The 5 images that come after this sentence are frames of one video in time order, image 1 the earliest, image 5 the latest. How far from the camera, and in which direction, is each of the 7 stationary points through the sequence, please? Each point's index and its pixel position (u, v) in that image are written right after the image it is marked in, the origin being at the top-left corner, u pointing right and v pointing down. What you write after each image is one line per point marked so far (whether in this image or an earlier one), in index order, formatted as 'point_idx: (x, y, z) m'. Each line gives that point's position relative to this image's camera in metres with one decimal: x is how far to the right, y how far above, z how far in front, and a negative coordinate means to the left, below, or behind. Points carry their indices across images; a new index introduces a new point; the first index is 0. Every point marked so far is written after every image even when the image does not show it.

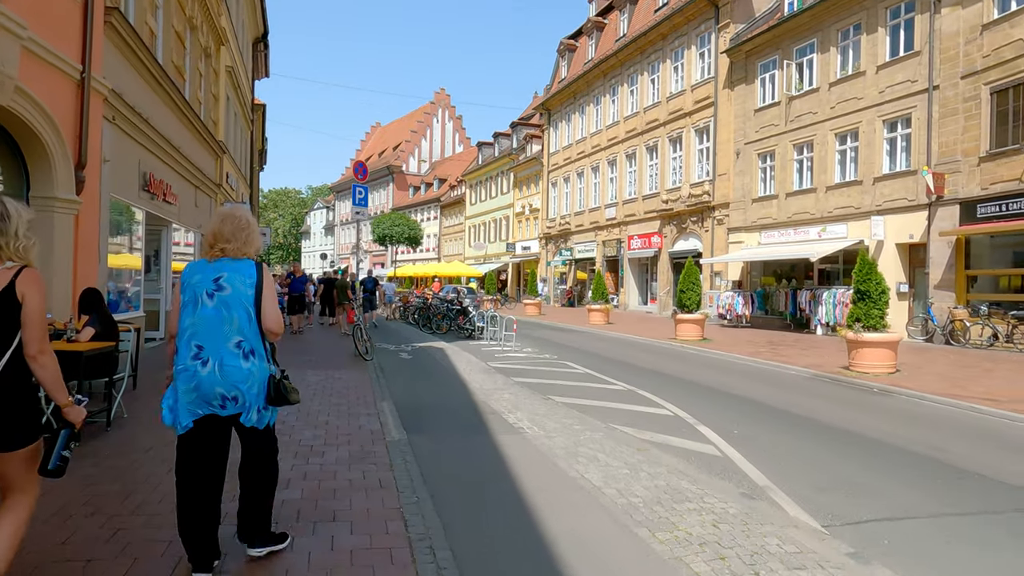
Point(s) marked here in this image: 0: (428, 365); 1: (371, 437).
0: (-1.6, -1.5, +12.6) m
1: (-1.4, -1.5, +6.6) m
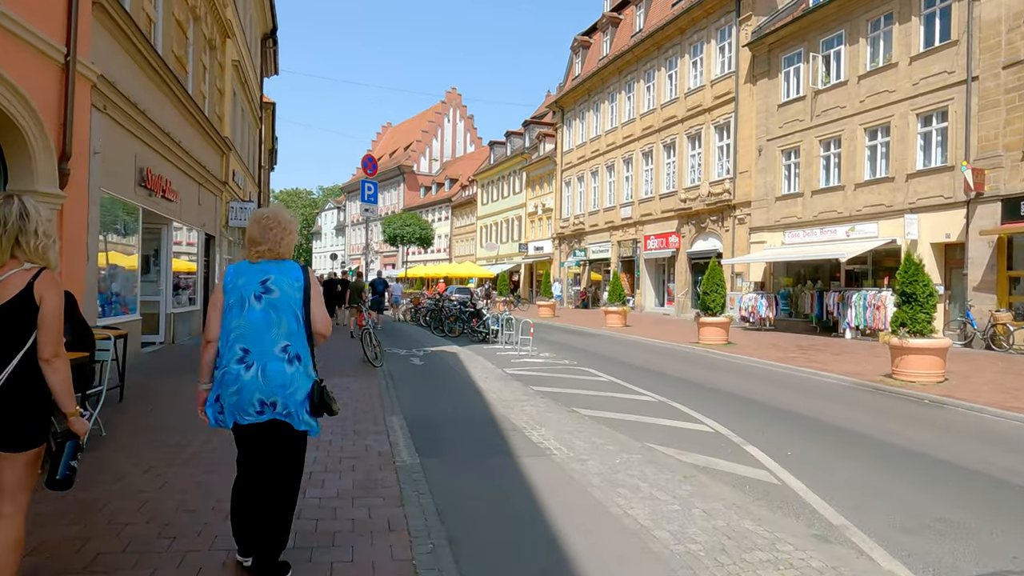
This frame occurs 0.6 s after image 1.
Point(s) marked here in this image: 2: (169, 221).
0: (-1.3, -1.5, +11.8) m
1: (-1.2, -1.5, +5.8) m
2: (-7.3, +1.4, +14.1) m
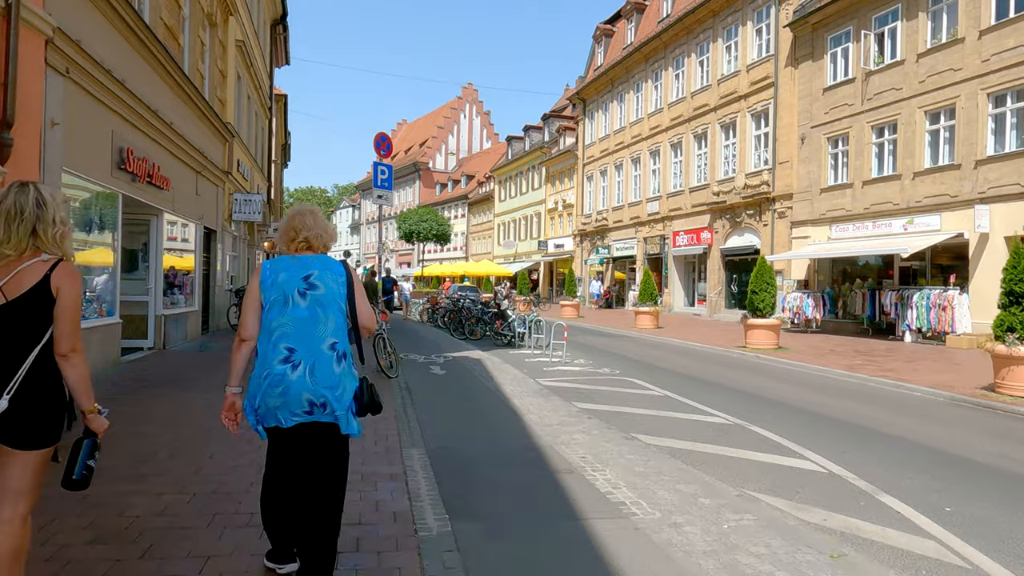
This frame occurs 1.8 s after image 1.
0: (-0.7, -1.5, +10.1) m
1: (-0.7, -1.5, +4.1) m
2: (-6.7, +1.4, +12.6) m
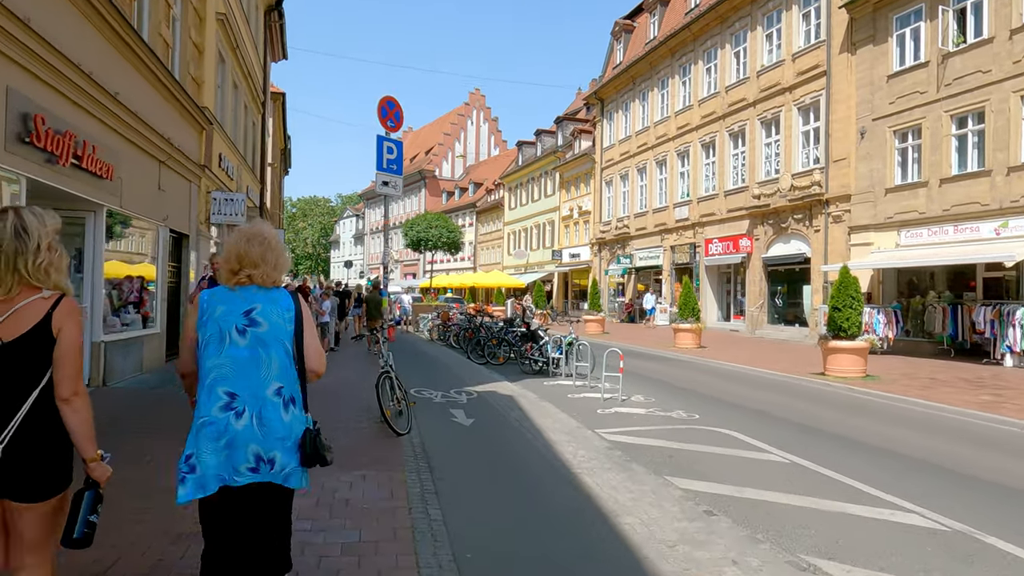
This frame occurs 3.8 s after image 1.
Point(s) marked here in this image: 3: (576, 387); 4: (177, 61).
0: (-0.1, -1.7, +7.2) m
1: (-0.1, -1.6, +1.1) m
2: (-6.0, +1.2, +9.7) m
3: (+1.2, -1.8, +11.9) m
4: (-6.8, +4.7, +13.5) m
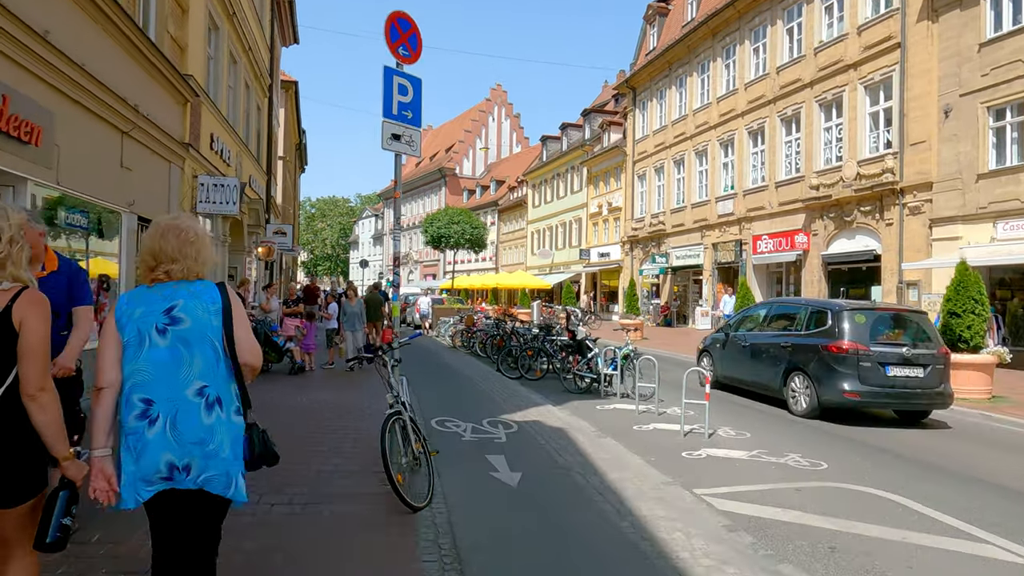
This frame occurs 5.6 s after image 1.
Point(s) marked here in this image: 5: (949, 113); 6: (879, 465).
0: (+0.5, -1.7, +4.7) m
1: (+0.2, -1.6, -1.4) m
2: (-5.4, +1.2, +7.3) m
3: (+1.9, -1.8, +9.4) m
4: (-6.1, +4.7, +11.2) m
5: (+12.7, +5.1, +19.2) m
6: (+3.9, -1.9, +7.3) m
